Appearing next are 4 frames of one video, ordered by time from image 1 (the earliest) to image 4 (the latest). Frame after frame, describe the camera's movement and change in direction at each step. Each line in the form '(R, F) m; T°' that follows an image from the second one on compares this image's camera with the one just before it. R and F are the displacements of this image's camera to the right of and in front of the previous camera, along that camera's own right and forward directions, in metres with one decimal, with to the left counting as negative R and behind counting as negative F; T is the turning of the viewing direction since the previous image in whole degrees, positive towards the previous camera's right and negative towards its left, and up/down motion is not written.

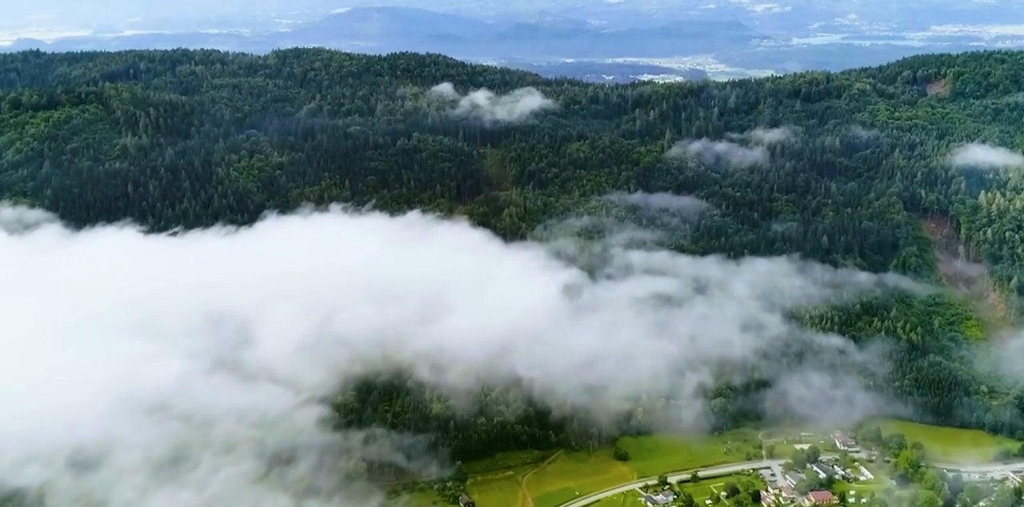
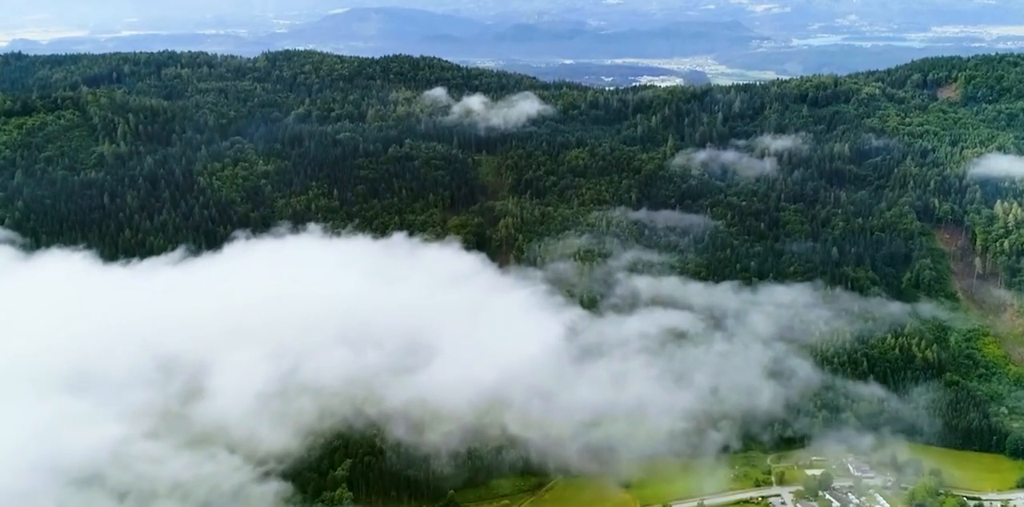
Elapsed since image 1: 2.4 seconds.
(+0.4, +5.8) m; 0°
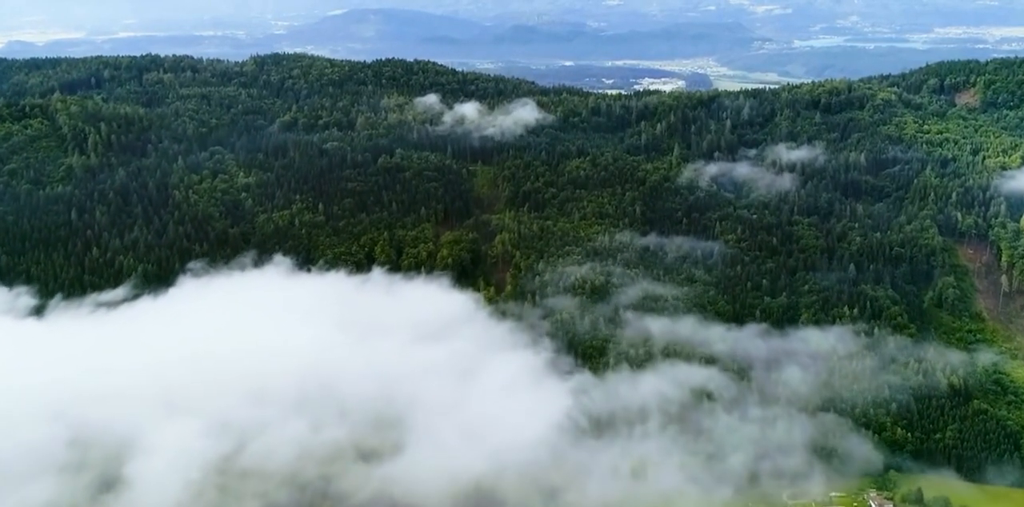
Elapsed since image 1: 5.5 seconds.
(+0.4, +7.7) m; 0°
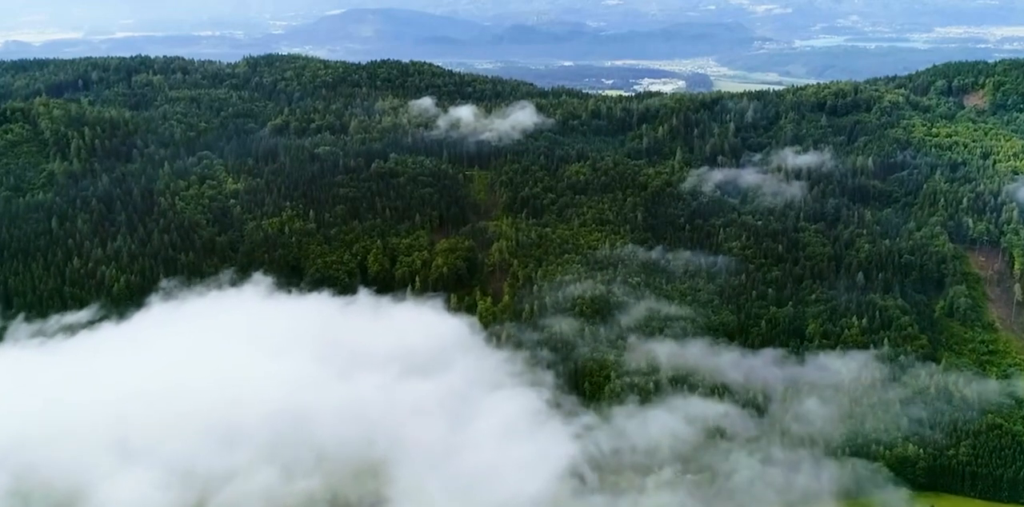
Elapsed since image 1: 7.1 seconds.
(+0.2, +3.8) m; 0°
